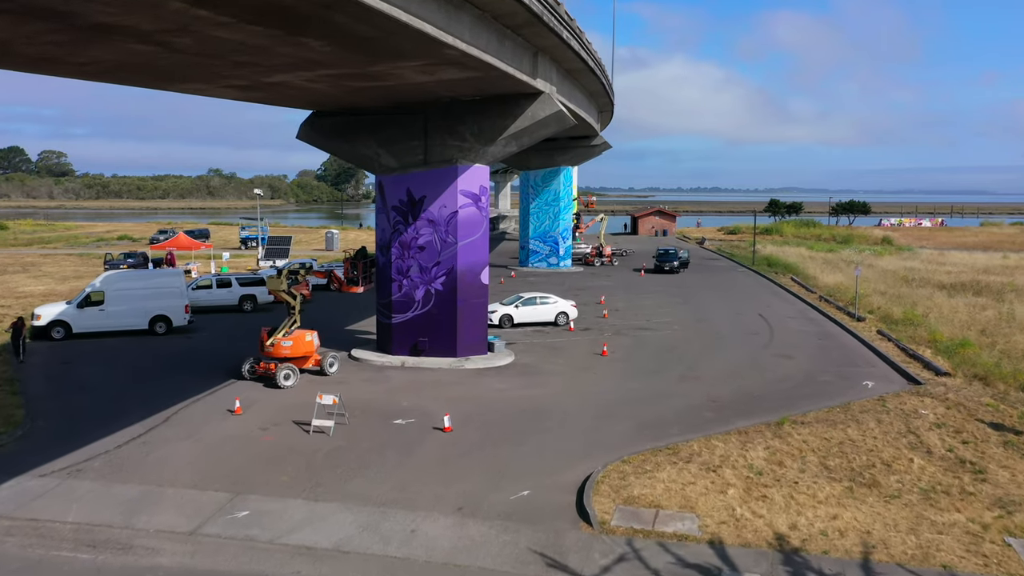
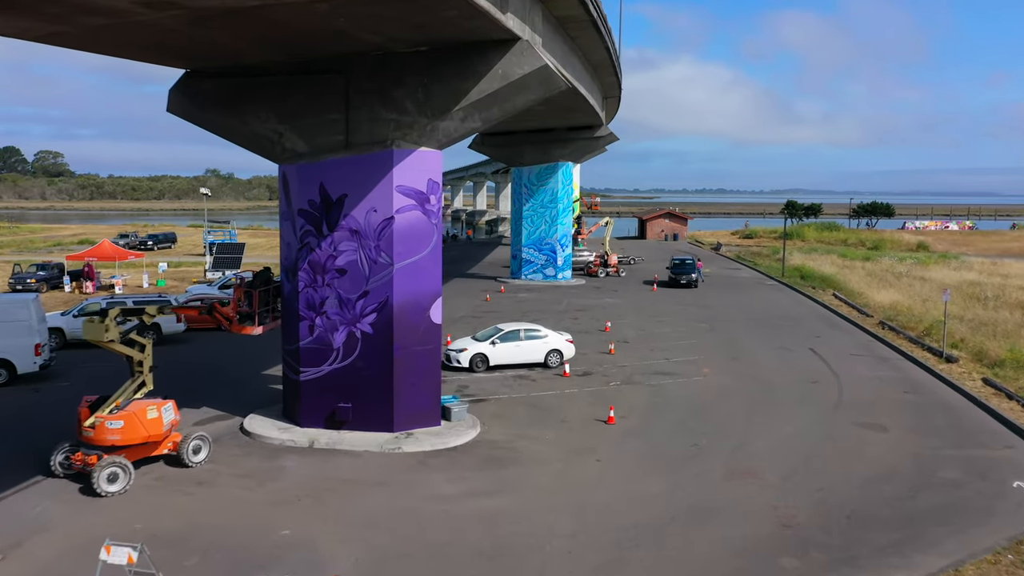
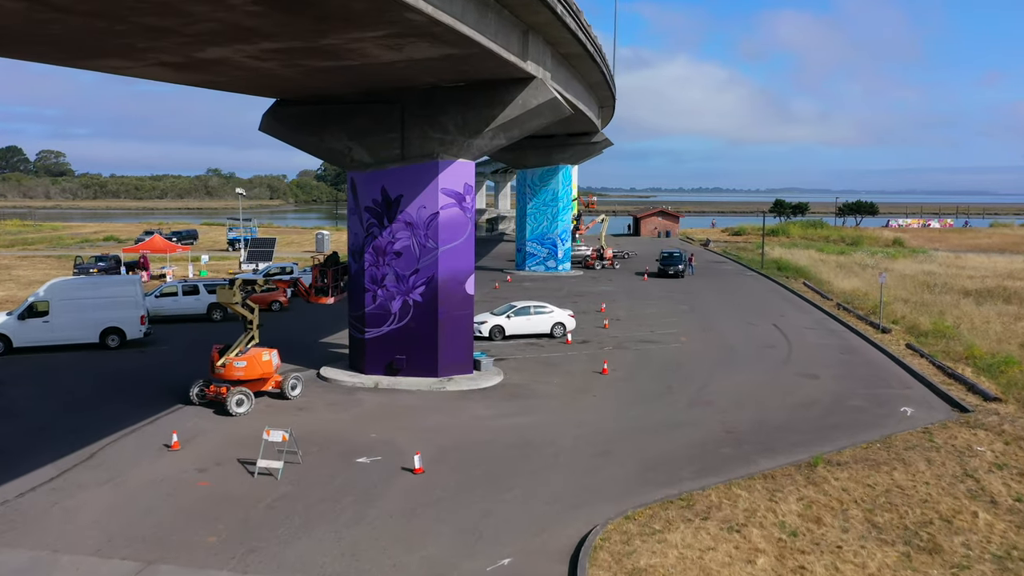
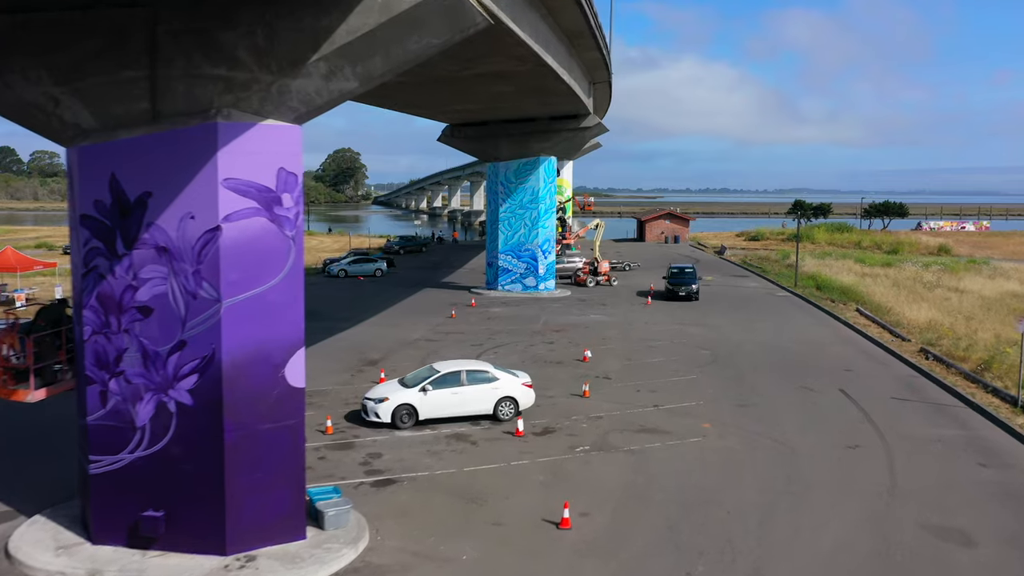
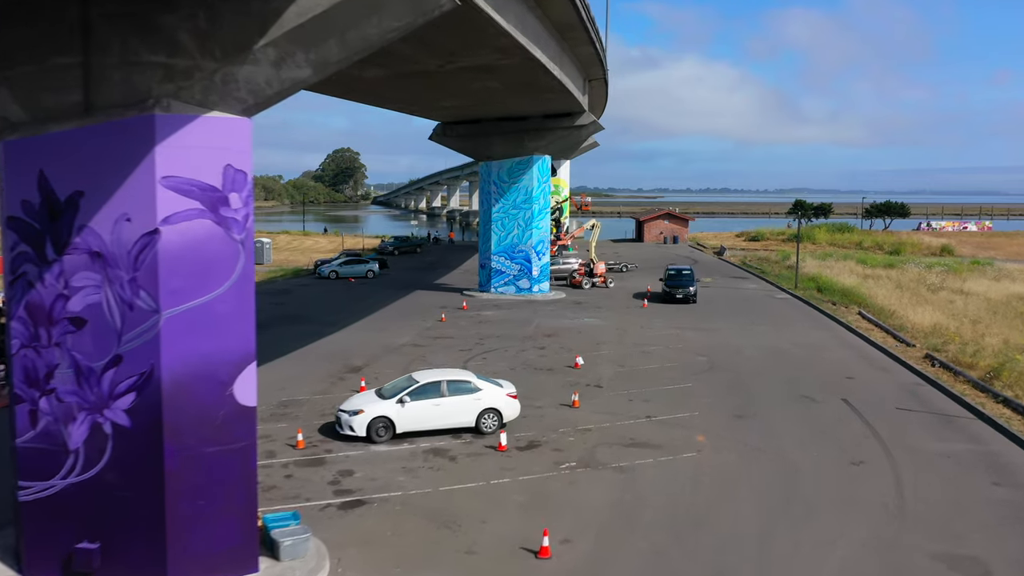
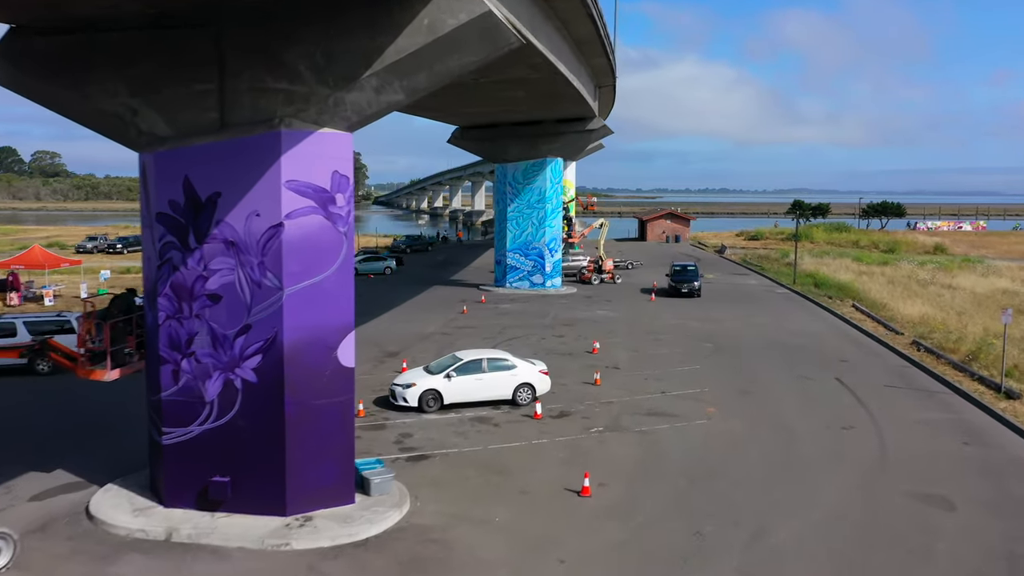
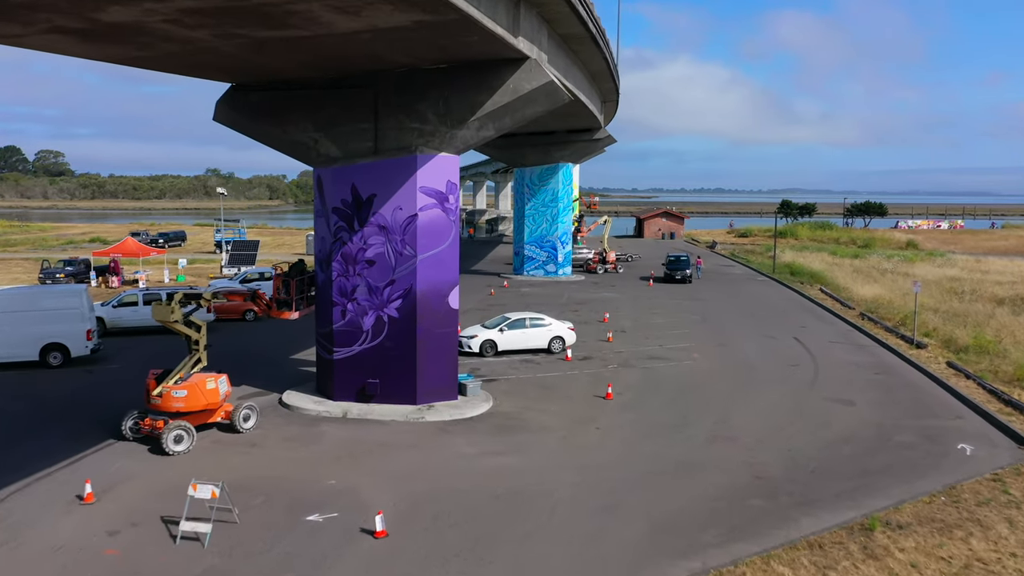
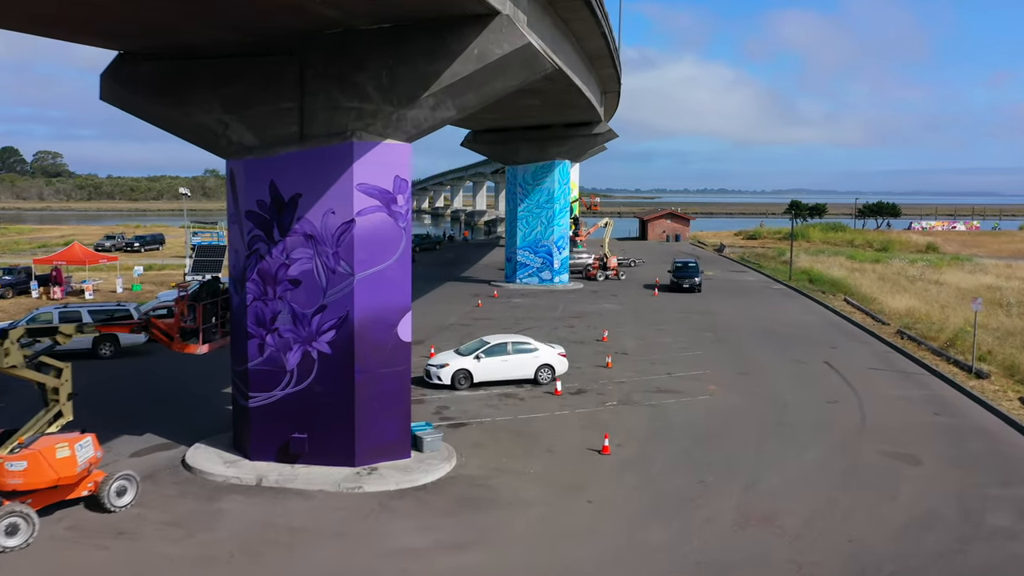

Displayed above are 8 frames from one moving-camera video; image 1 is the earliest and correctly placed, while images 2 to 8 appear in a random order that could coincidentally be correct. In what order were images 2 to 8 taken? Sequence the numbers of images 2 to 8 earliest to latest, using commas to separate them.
3, 7, 2, 8, 6, 4, 5
